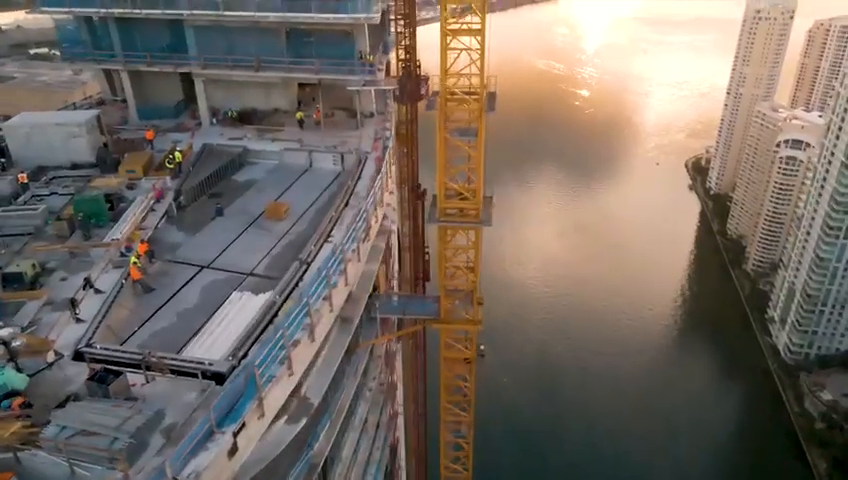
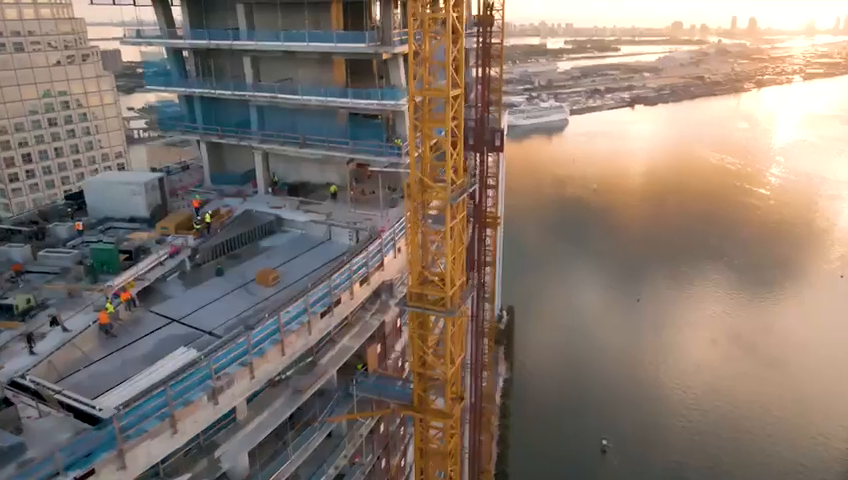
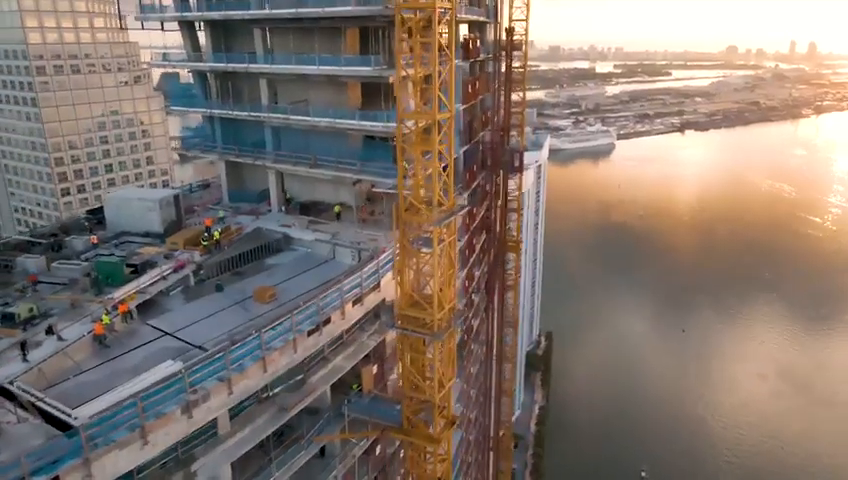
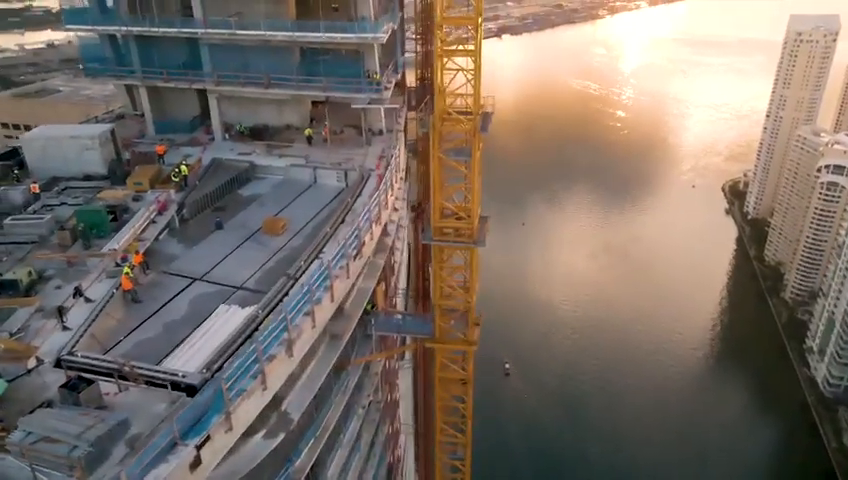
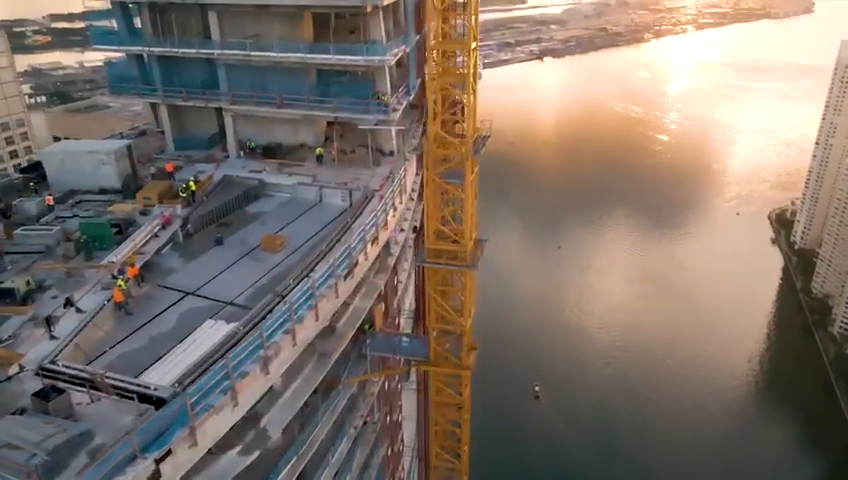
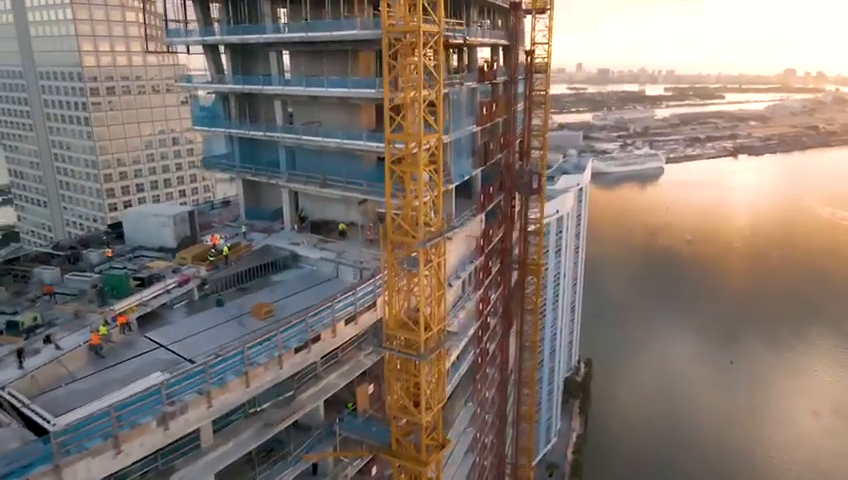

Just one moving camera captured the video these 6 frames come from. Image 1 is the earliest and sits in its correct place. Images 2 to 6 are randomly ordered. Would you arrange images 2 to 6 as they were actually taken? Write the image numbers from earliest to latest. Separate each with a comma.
4, 5, 2, 3, 6
